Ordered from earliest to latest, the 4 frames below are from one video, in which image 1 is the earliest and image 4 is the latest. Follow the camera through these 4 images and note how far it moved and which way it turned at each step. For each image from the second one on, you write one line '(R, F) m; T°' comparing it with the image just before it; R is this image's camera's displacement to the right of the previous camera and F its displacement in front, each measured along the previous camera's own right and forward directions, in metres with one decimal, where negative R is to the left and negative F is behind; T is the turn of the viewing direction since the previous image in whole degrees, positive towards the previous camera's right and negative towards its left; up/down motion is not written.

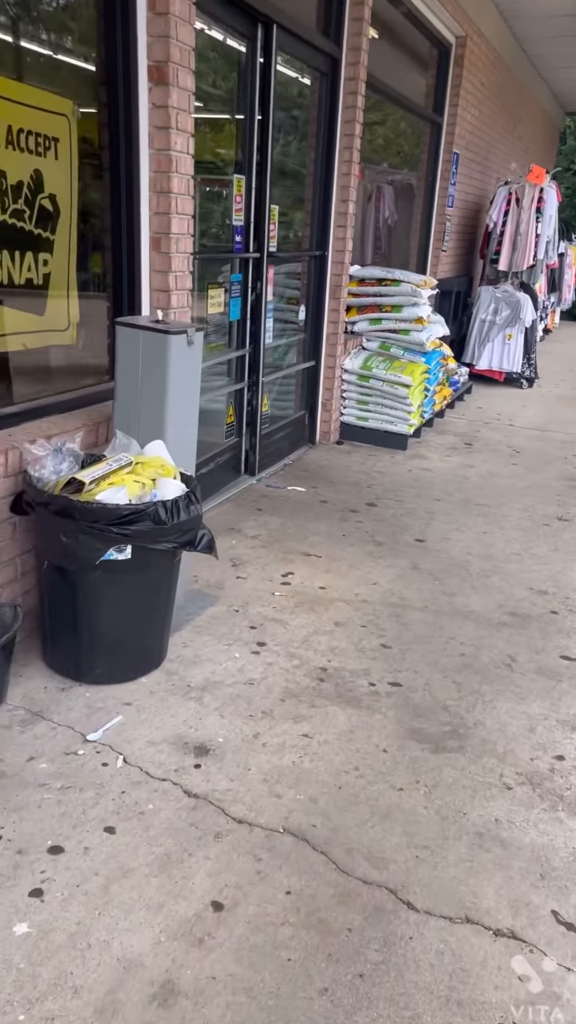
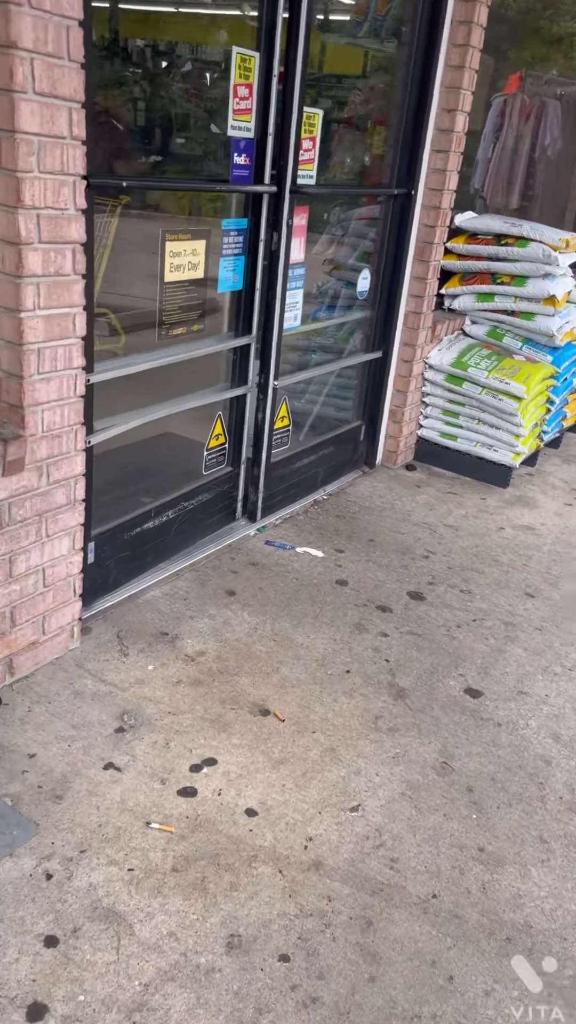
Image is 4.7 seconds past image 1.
(+0.4, +1.8) m; -8°
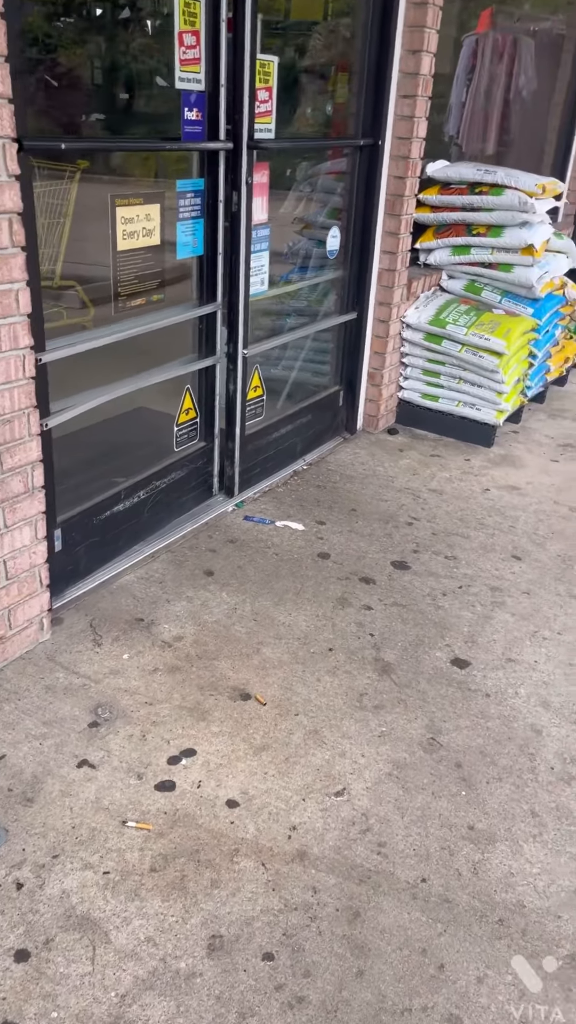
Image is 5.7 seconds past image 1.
(+0.1, +0.1) m; 0°
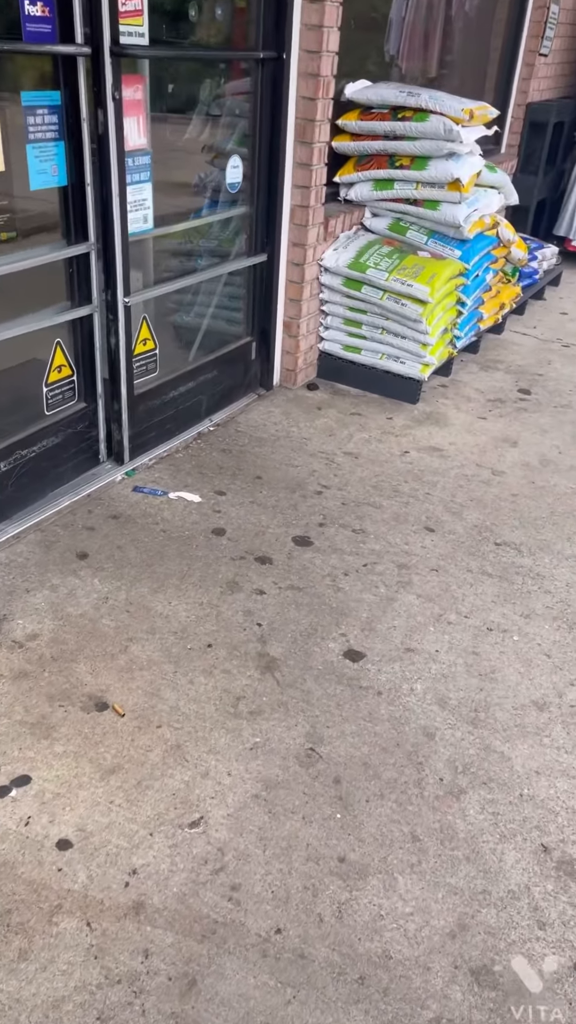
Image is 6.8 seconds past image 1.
(+0.3, +0.3) m; +2°
